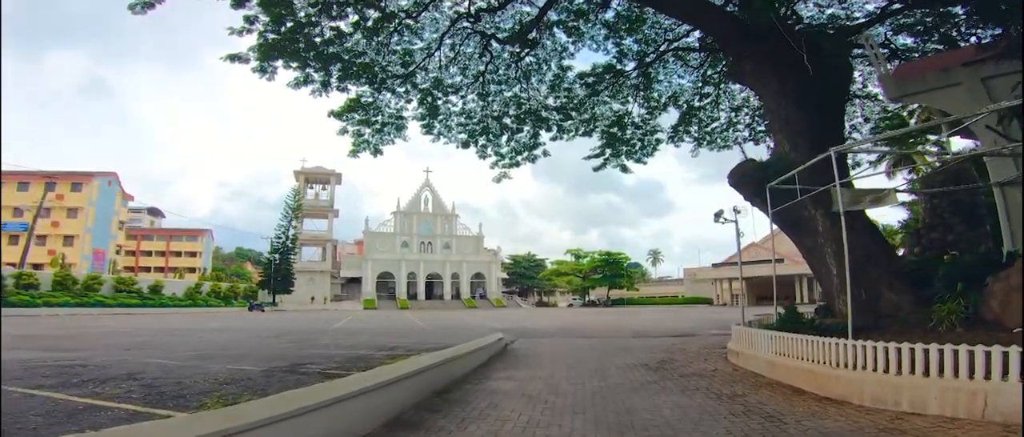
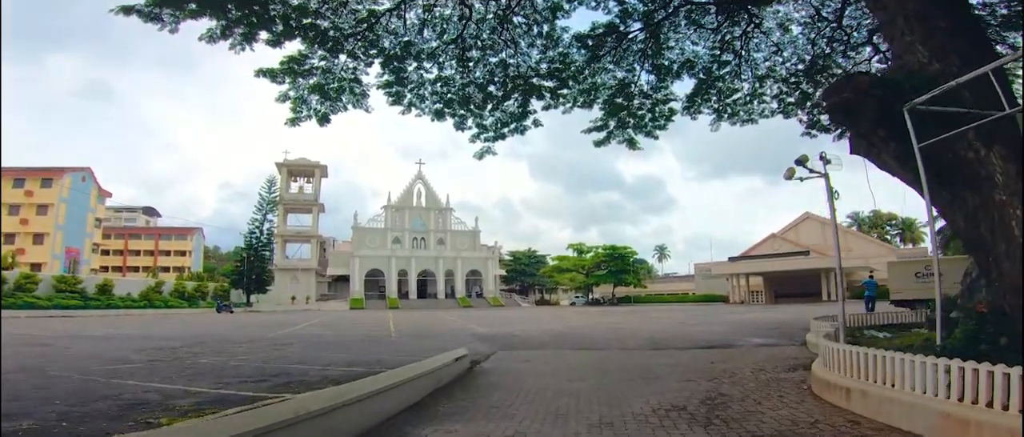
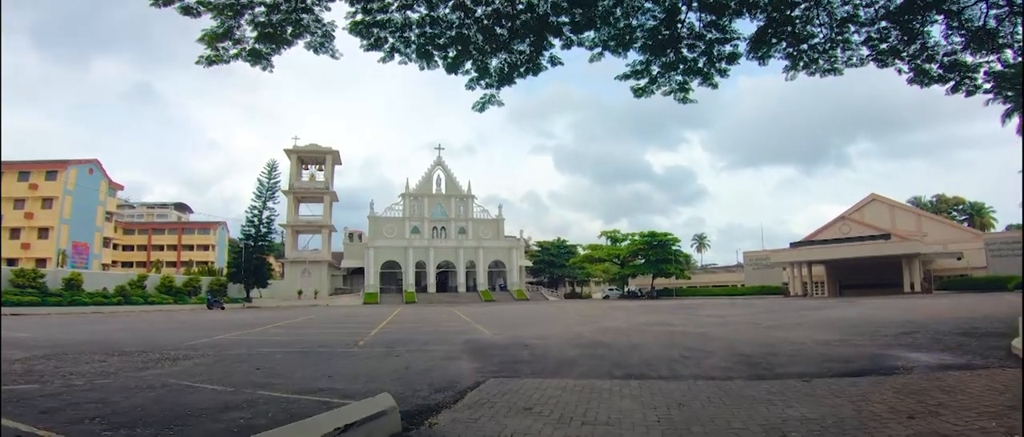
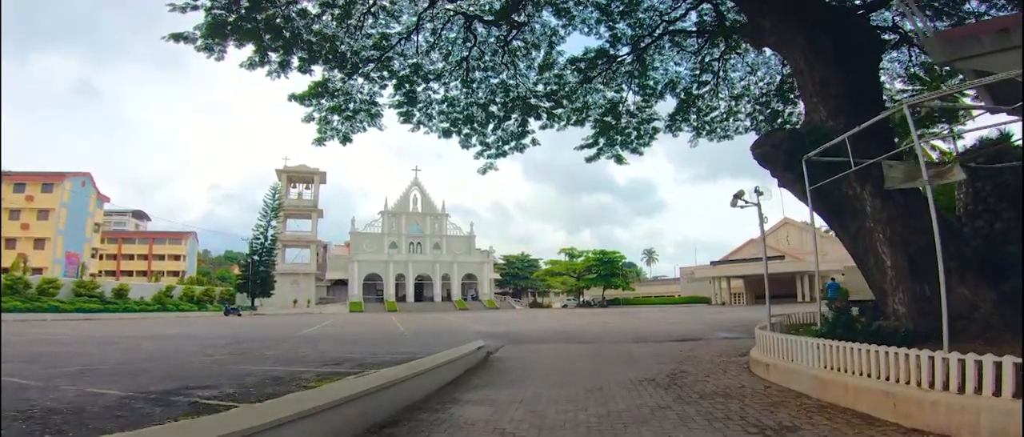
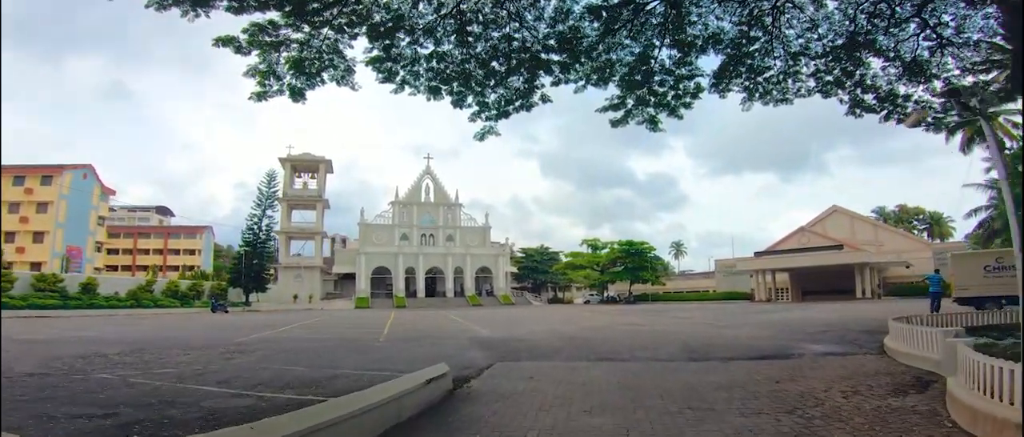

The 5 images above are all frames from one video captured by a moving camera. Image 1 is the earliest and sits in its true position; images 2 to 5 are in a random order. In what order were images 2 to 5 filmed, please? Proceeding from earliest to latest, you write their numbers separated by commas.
4, 2, 5, 3
